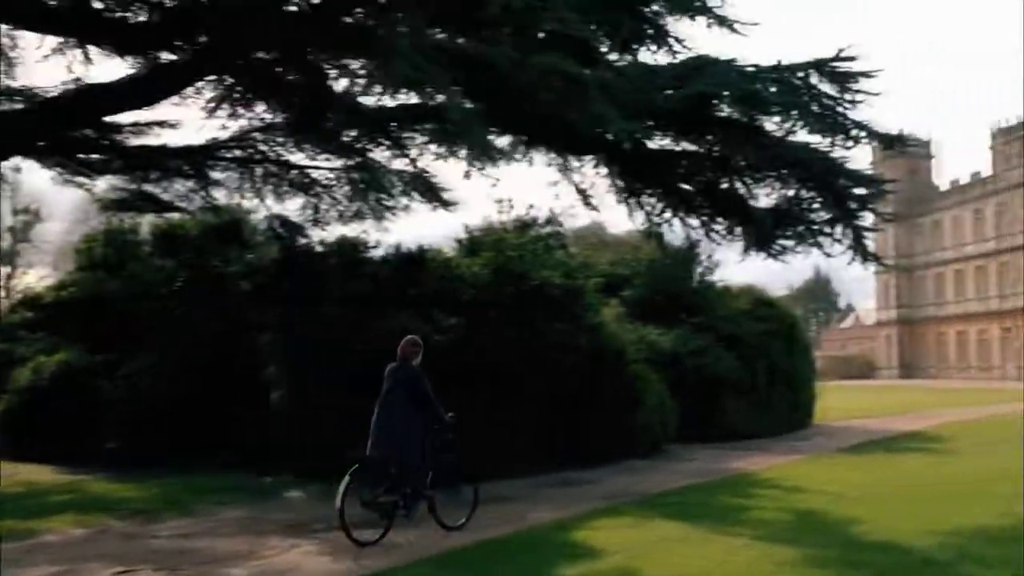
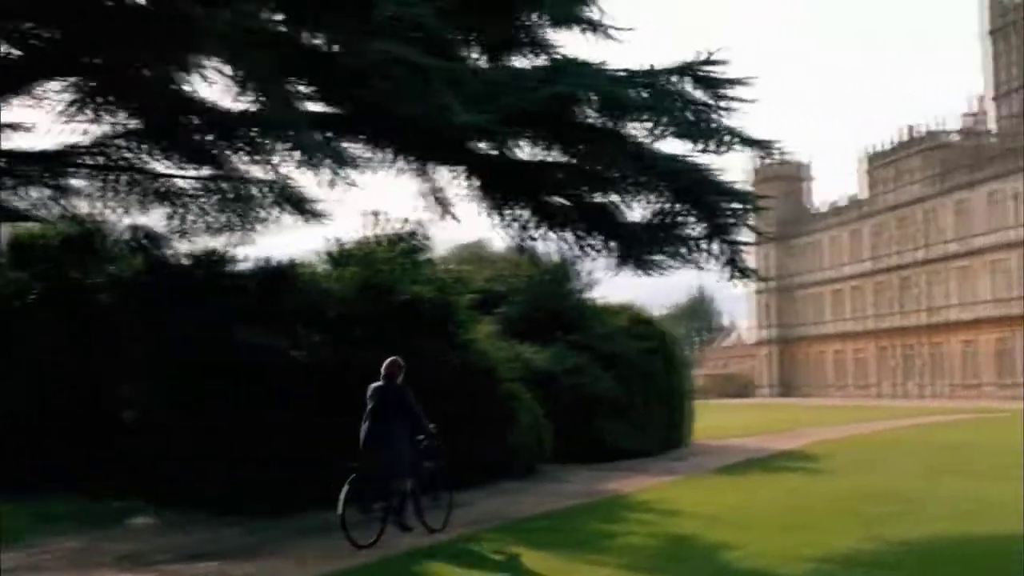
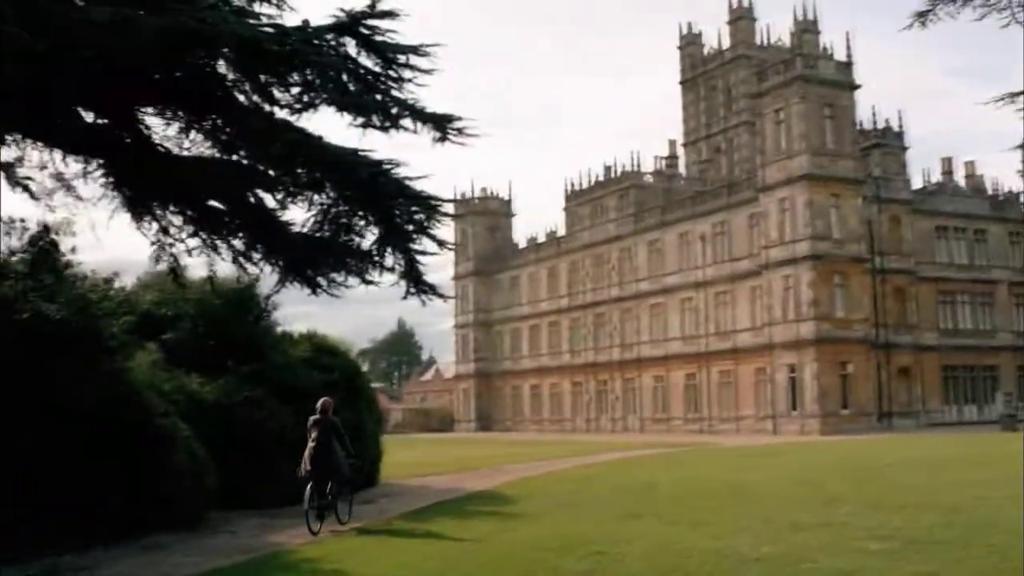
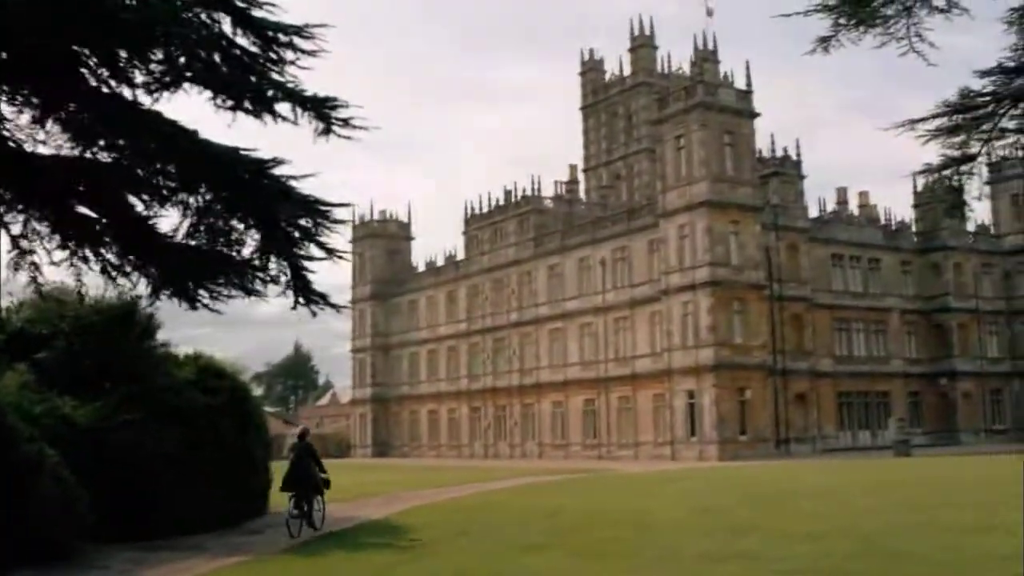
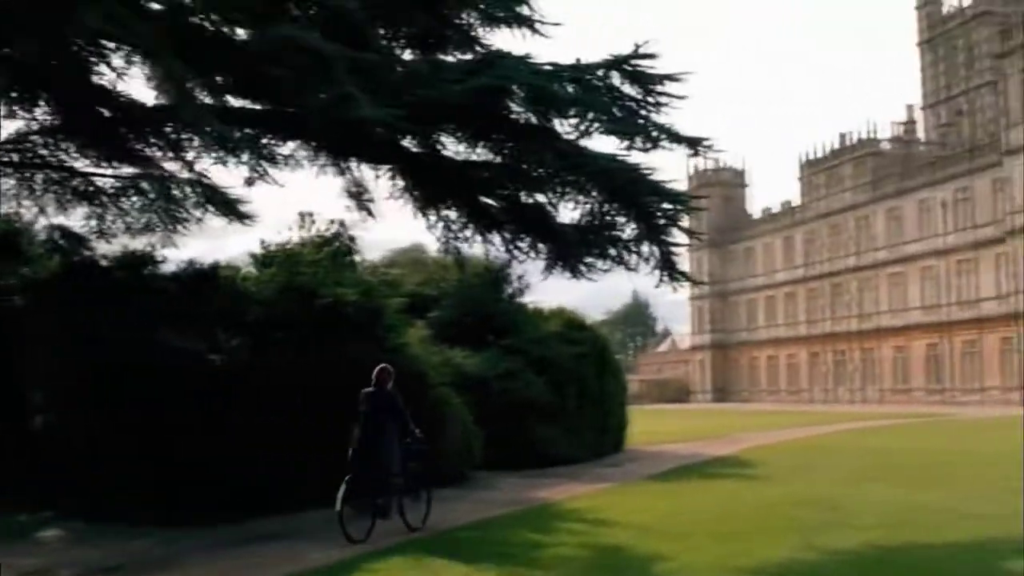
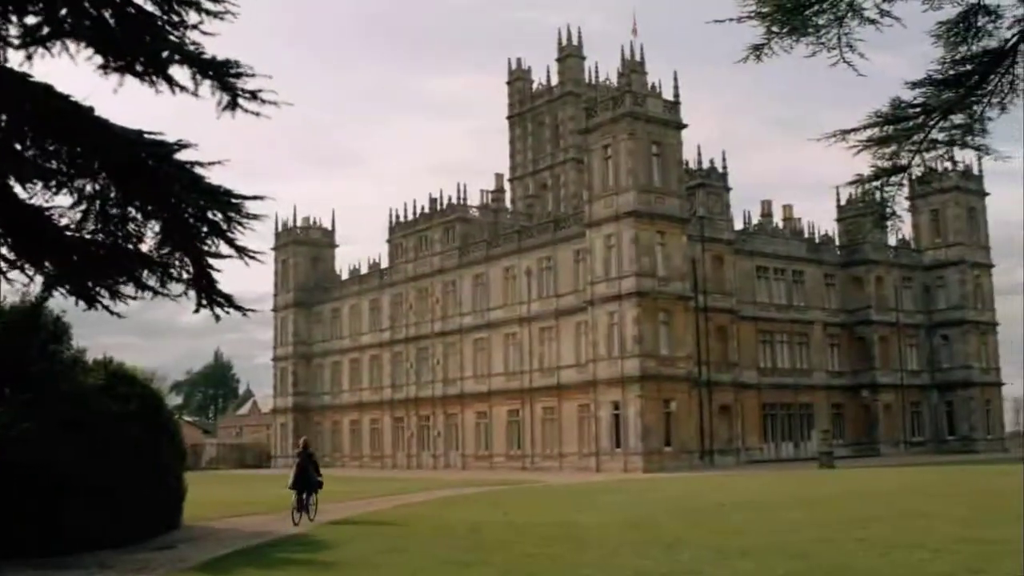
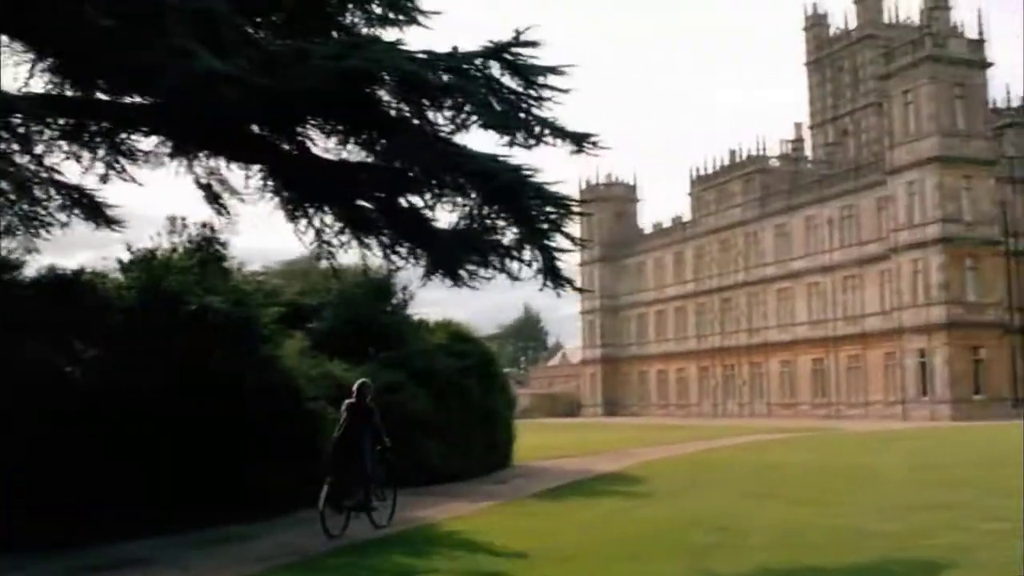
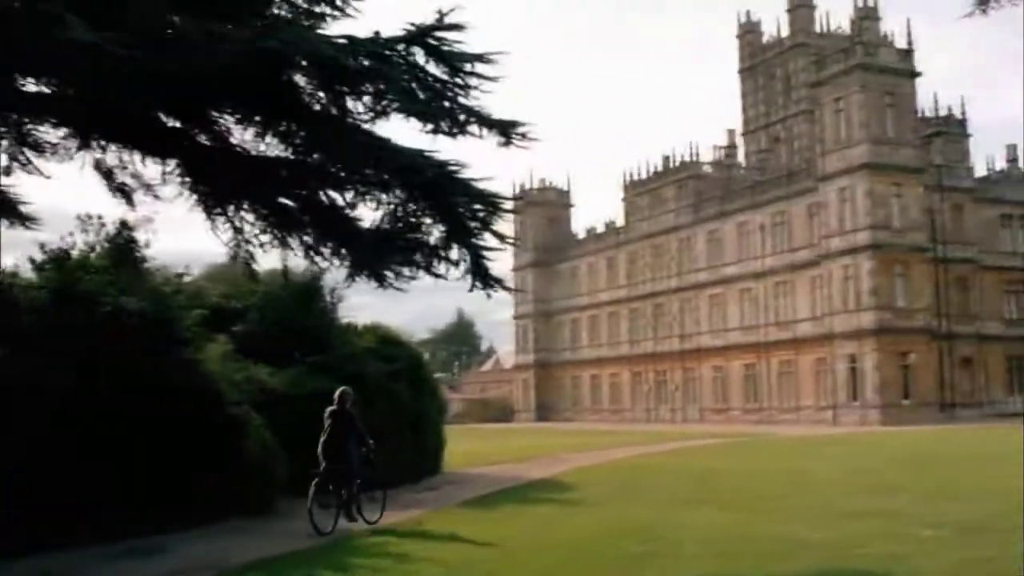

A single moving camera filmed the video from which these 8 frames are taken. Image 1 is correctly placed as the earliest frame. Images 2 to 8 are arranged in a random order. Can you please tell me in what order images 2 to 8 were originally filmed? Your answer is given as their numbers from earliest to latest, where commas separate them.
2, 5, 7, 8, 3, 4, 6
